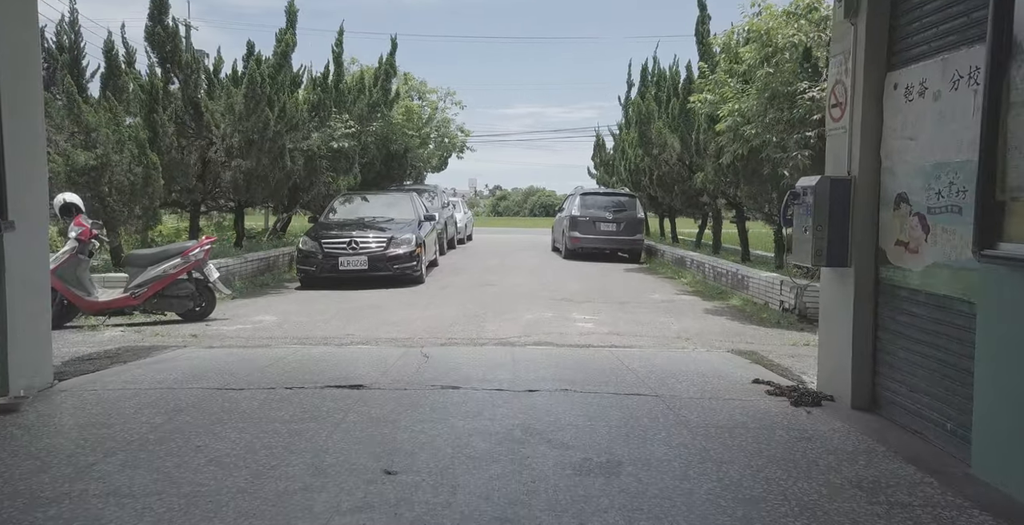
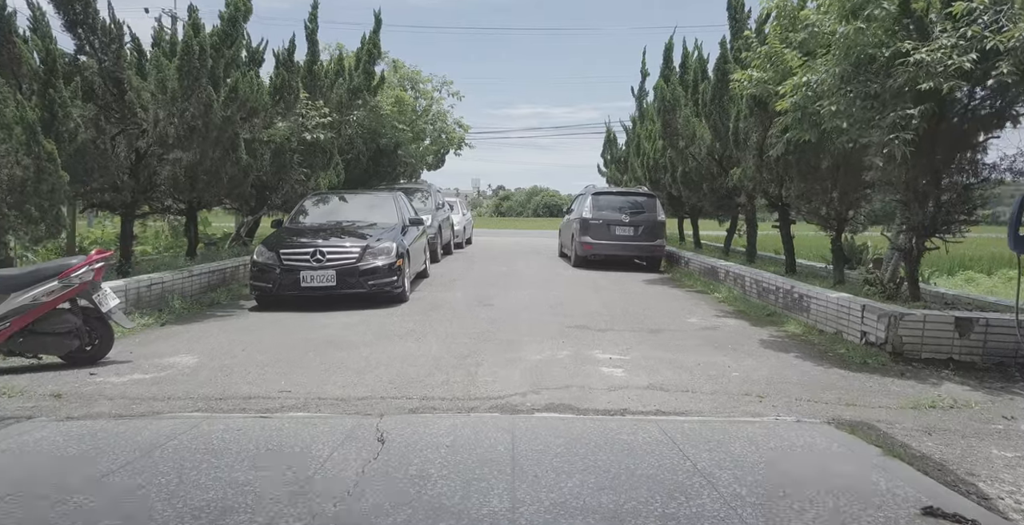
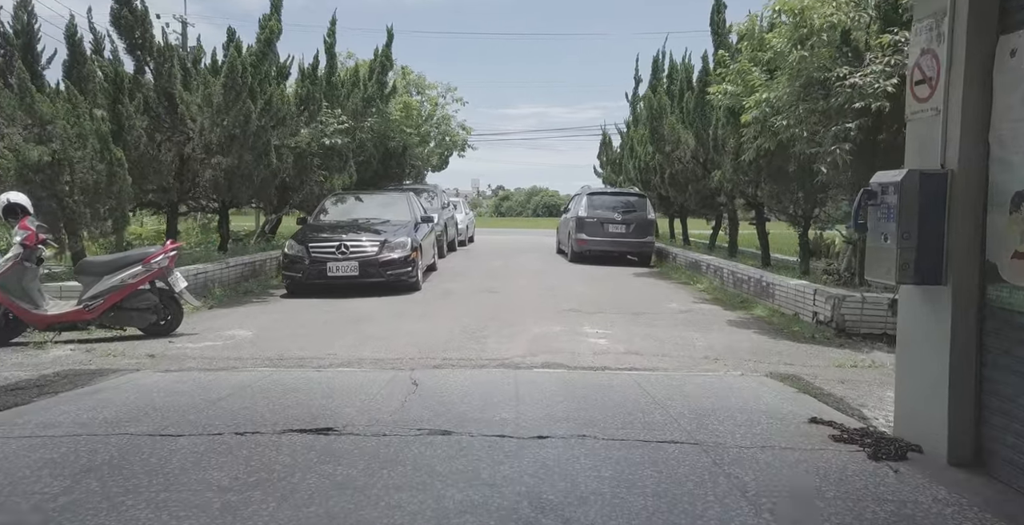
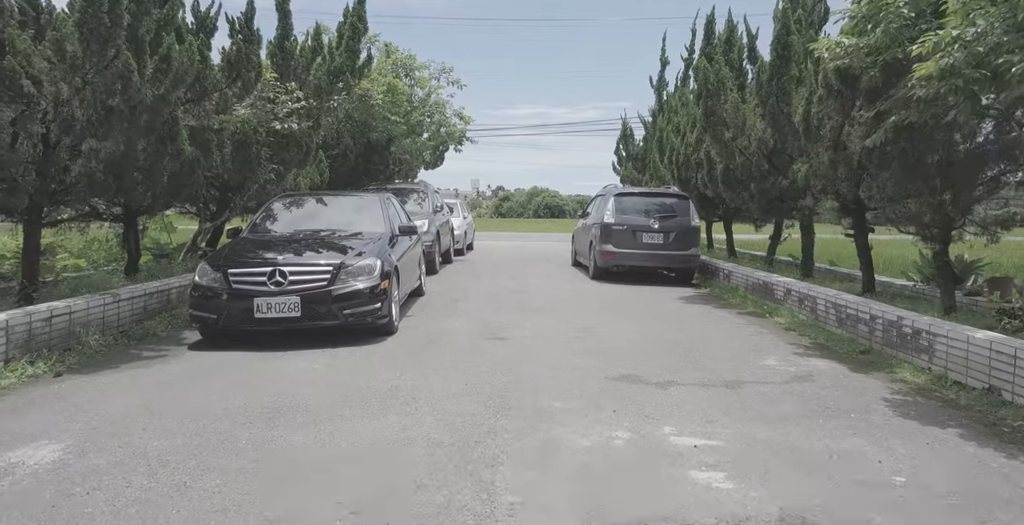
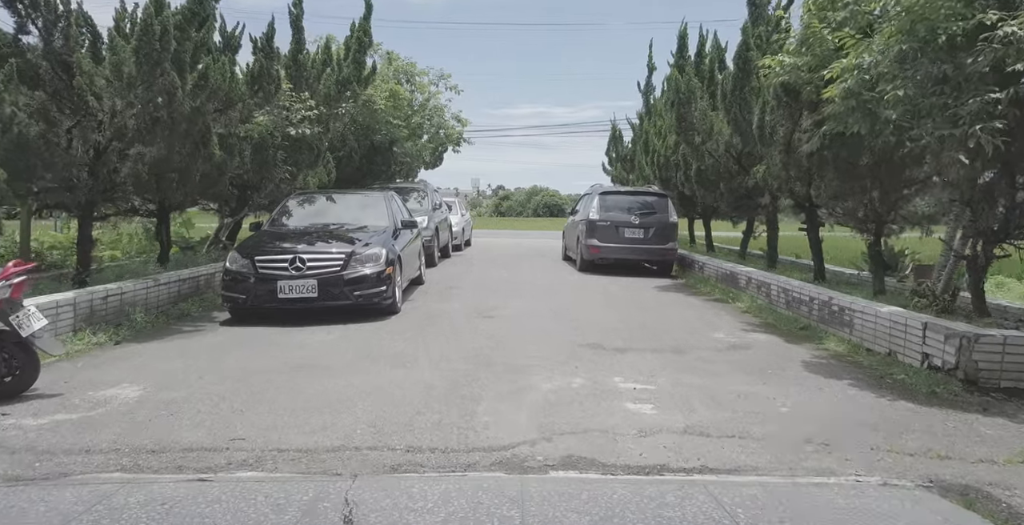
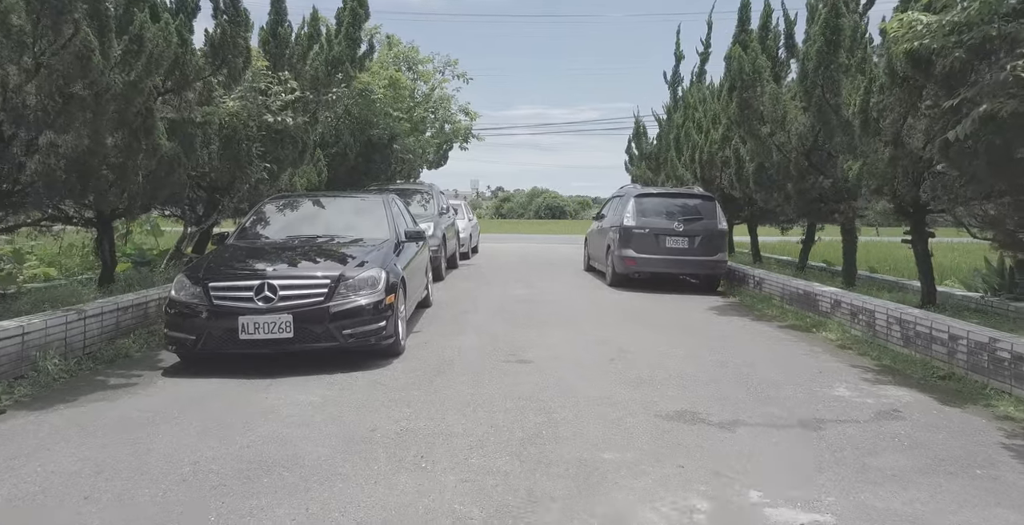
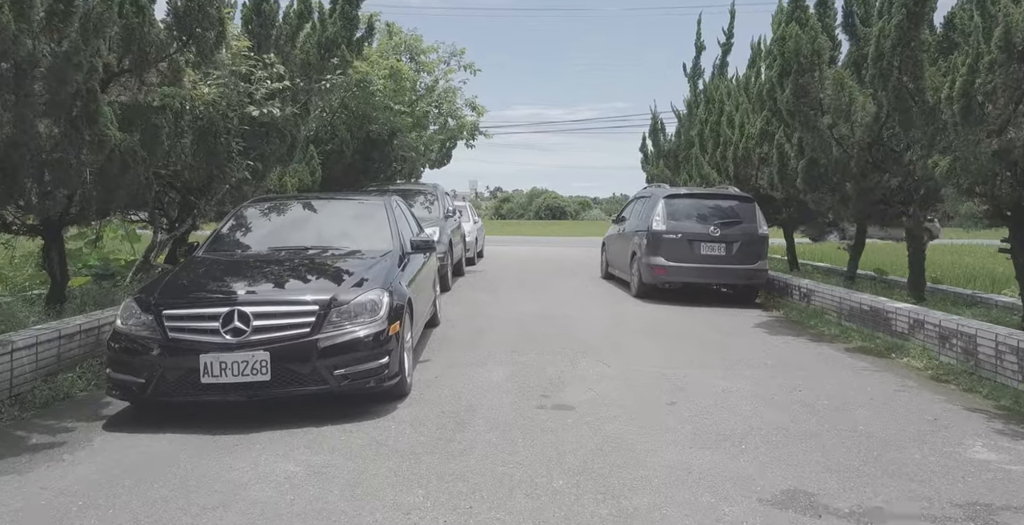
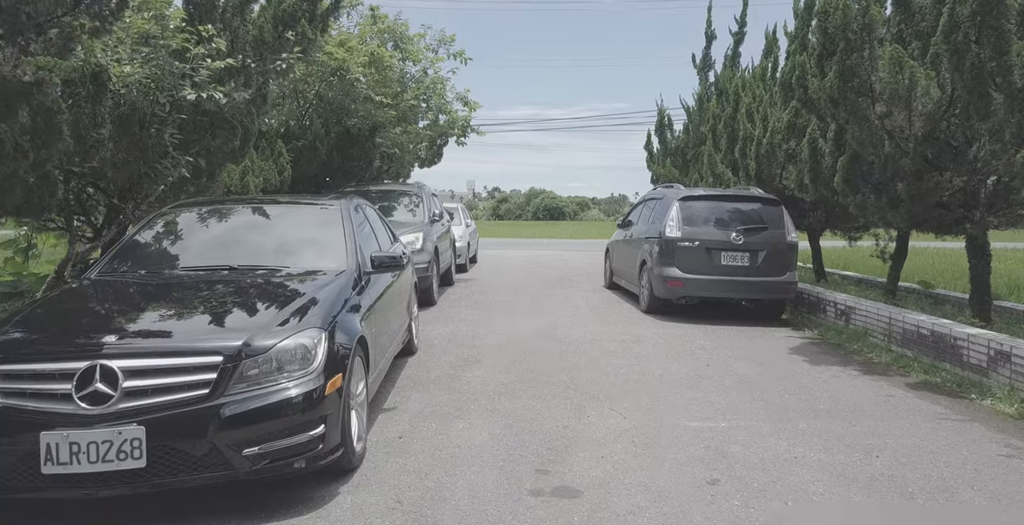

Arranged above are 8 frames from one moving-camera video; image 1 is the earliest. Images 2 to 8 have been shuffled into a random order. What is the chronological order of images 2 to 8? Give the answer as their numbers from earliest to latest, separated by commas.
3, 2, 5, 4, 6, 7, 8
